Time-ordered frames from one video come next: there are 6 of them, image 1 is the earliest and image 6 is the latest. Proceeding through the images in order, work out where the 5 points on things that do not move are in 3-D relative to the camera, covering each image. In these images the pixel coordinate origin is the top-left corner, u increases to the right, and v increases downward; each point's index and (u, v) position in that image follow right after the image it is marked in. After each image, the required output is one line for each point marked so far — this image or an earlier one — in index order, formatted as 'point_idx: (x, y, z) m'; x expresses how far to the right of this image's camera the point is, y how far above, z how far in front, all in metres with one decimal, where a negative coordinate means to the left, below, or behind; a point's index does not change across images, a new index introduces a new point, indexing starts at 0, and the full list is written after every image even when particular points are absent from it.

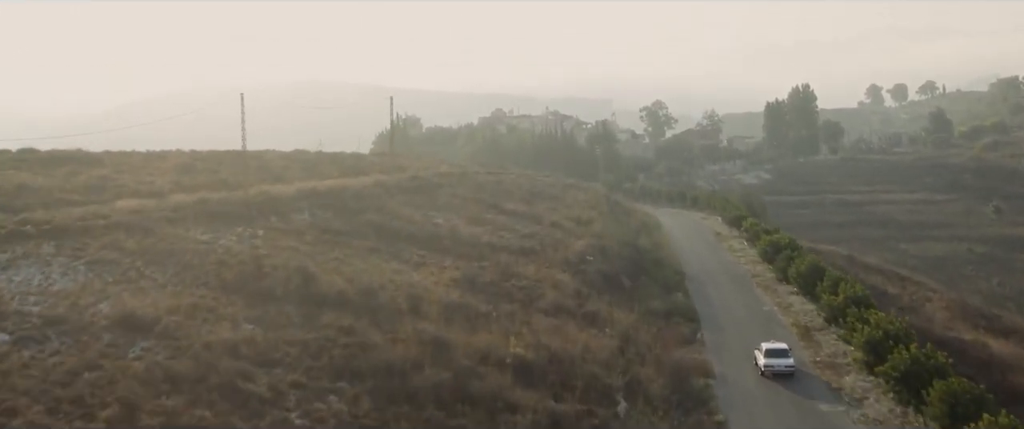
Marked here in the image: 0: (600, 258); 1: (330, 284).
0: (+2.2, -1.1, +19.3) m
1: (-3.3, -1.3, +13.9) m
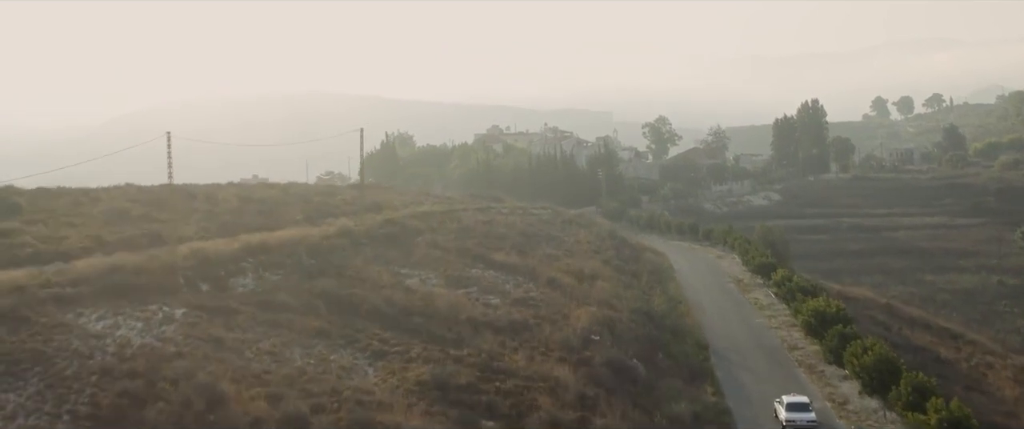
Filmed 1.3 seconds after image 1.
0: (+2.0, -2.5, +15.6) m
1: (-3.6, -2.6, +10.3) m
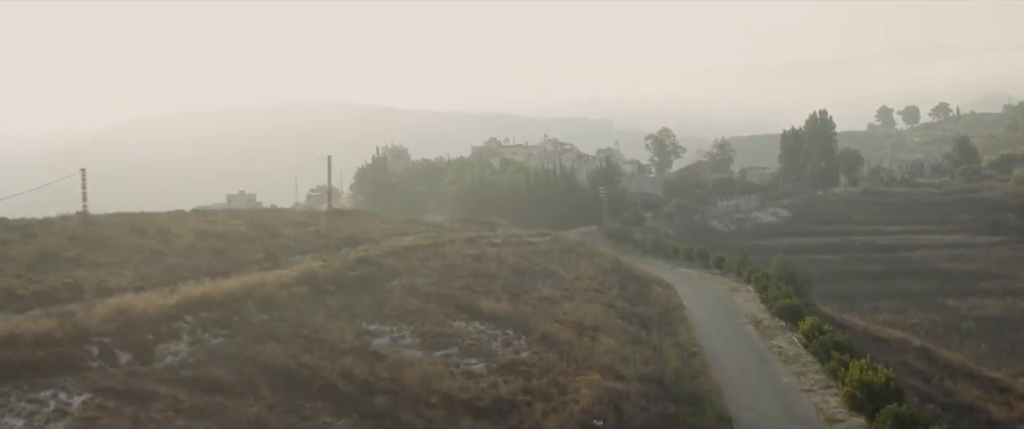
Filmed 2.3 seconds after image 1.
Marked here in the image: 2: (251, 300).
0: (+1.7, -3.4, +12.8) m
1: (-3.8, -3.5, +7.5) m
2: (-5.4, -1.8, +15.8) m
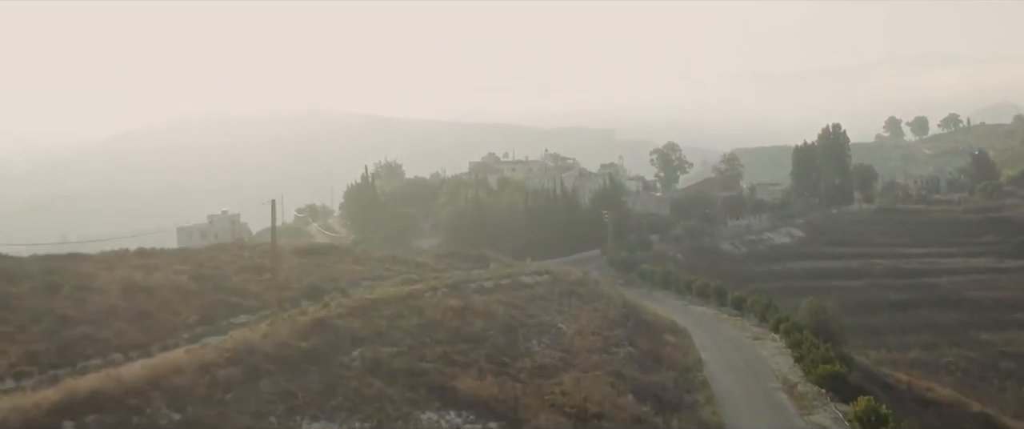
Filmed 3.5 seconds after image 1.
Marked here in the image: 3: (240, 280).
0: (+1.4, -4.5, +9.3) m
1: (-4.2, -4.5, +4.0) m
2: (-5.7, -2.9, +12.3) m
3: (-7.0, -1.7, +19.7) m
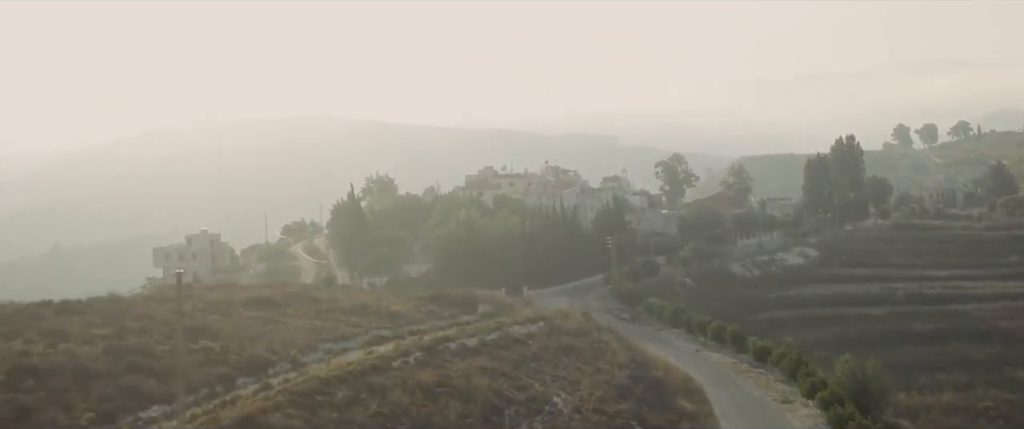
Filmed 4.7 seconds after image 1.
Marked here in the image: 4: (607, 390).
0: (+1.0, -5.7, +5.8) m
1: (-4.5, -5.6, +0.5) m
2: (-6.0, -4.0, +8.8) m
3: (-7.3, -2.9, +16.2) m
4: (+2.4, -4.4, +19.3) m
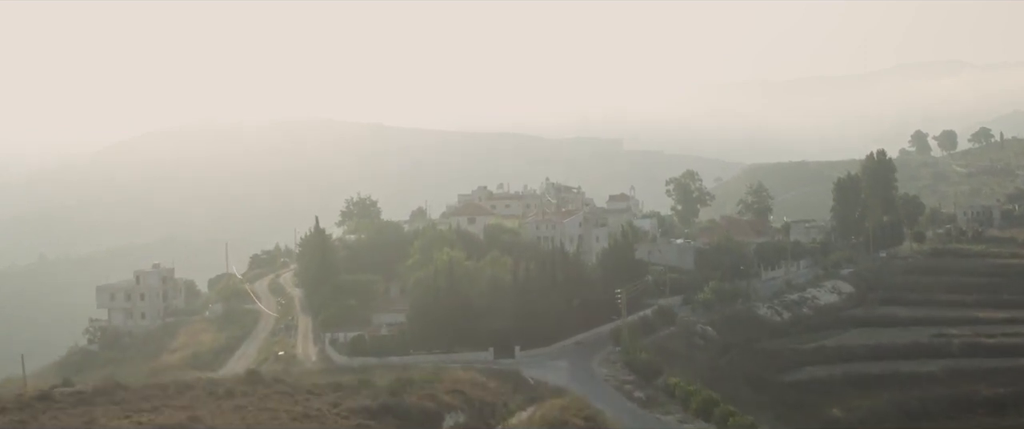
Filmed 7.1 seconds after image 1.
0: (+0.4, -7.7, -1.1) m
1: (-5.2, -7.7, -6.4) m
2: (-6.6, -6.1, +2.0) m
3: (-7.9, -4.9, +9.4) m
4: (+1.8, -6.5, +12.4) m
